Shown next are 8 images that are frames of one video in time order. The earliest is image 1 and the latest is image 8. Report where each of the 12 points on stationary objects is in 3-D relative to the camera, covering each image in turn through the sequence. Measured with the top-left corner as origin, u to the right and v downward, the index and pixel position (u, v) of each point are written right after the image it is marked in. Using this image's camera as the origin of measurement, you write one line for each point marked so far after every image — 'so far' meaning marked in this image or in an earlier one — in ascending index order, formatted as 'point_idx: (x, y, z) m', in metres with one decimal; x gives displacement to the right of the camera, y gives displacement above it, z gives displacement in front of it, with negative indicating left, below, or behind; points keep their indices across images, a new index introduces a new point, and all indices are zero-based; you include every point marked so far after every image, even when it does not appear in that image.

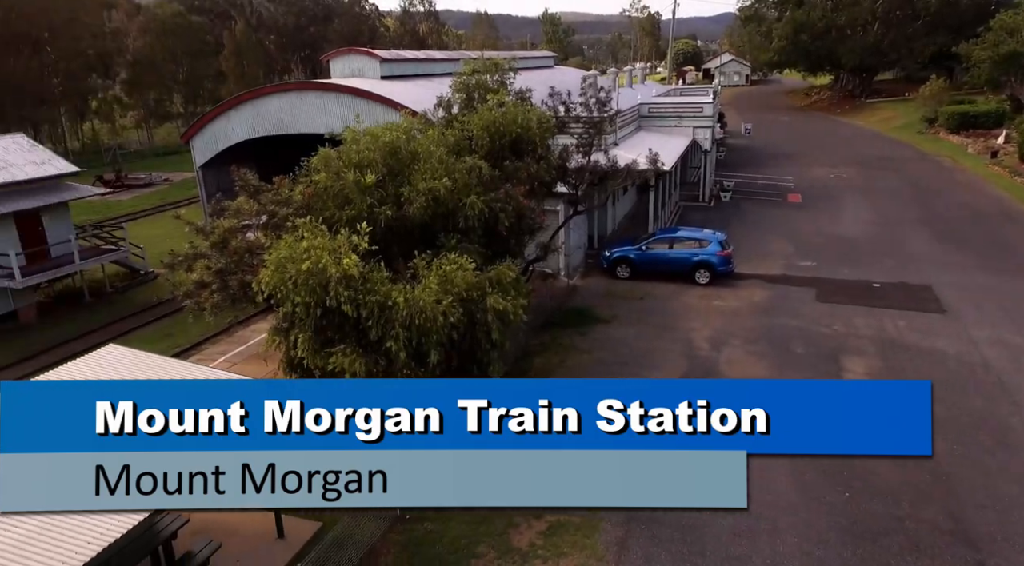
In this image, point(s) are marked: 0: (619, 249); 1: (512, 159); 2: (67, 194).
0: (+2.6, +0.8, +18.4) m
1: (0.0, +2.1, +13.2) m
2: (-11.0, +2.4, +19.5) m
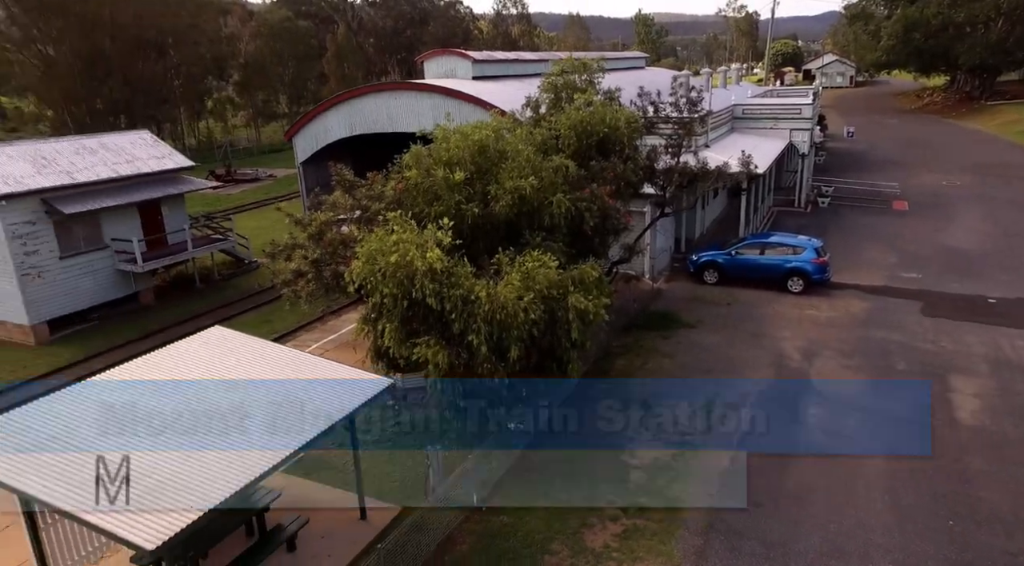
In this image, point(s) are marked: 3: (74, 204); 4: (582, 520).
0: (+4.6, +0.7, +18.0) m
1: (+1.5, +2.1, +13.2) m
2: (-8.7, +2.7, +20.7) m
3: (-10.1, +1.9, +18.0) m
4: (+0.8, -2.9, +9.2) m
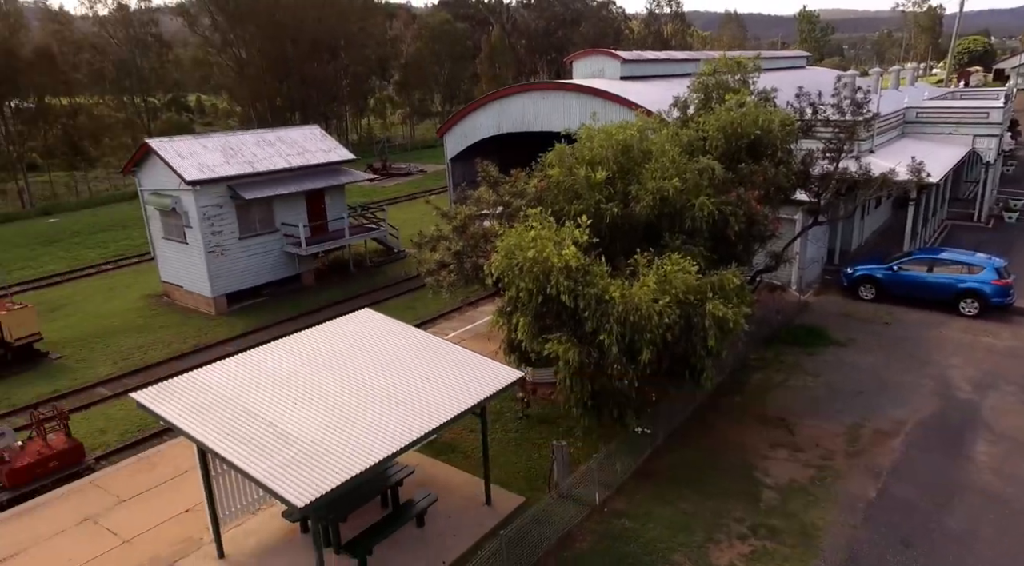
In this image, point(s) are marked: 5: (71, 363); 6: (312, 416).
0: (+7.8, +0.4, +16.9) m
1: (+3.9, +2.0, +12.6) m
2: (-4.7, +3.0, +21.9) m
3: (-6.6, +2.4, +19.5) m
4: (+2.3, -2.9, +8.9) m
5: (-9.4, -1.7, +16.4) m
6: (-2.0, -1.4, +7.7) m
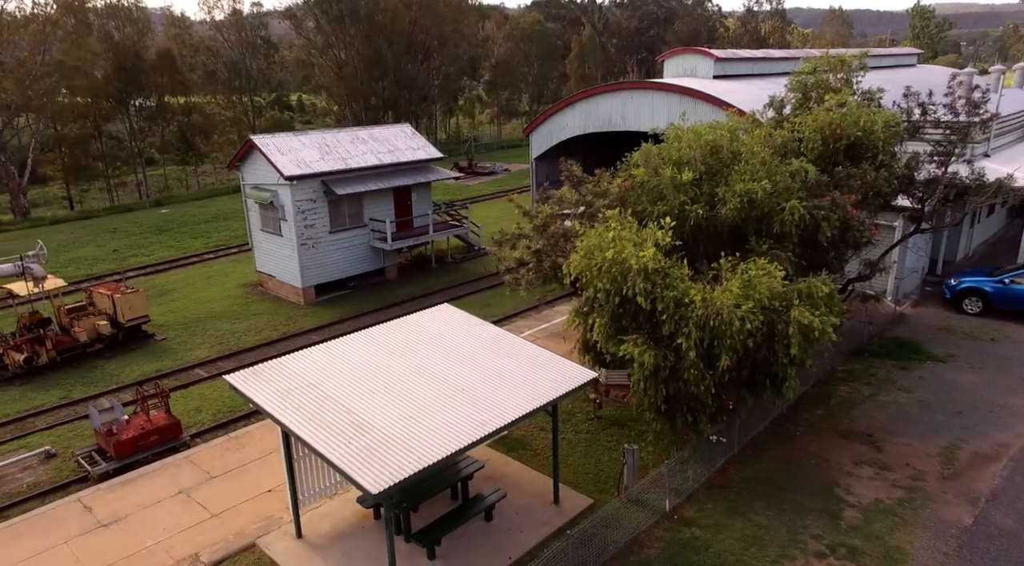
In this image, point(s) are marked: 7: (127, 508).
0: (+9.5, +0.1, +15.9) m
1: (+5.3, +1.9, +12.1) m
2: (-2.3, +3.2, +22.2) m
3: (-4.4, +2.5, +20.1) m
4: (+3.0, -3.0, +8.6) m
5: (-7.7, -1.4, +17.3) m
6: (-1.3, -1.3, +7.9) m
7: (-5.2, -3.0, +10.2) m
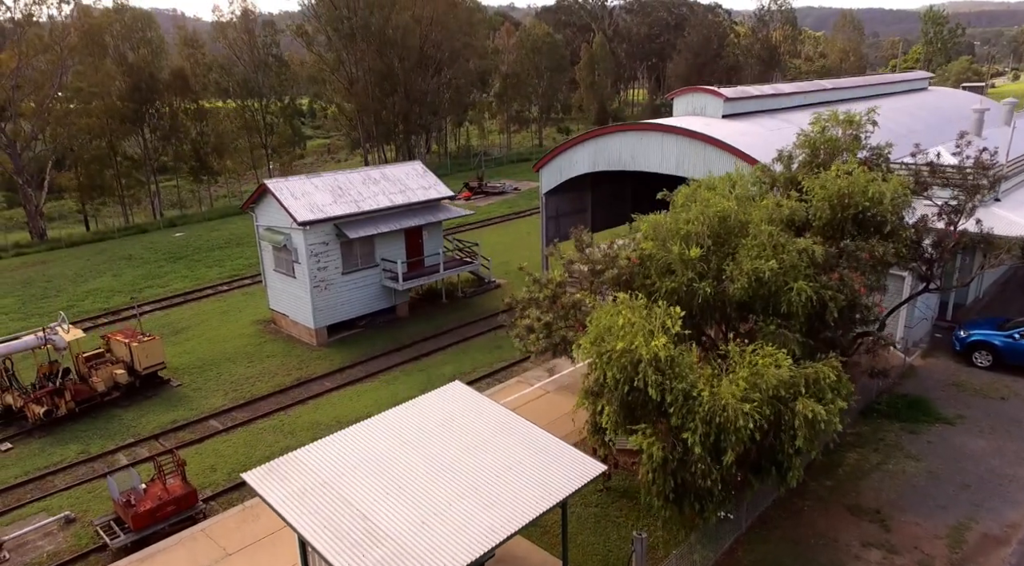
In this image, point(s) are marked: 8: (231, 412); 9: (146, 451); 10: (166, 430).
0: (+9.7, -1.0, +15.9) m
1: (+5.4, +0.8, +12.2) m
2: (-2.0, +2.0, +22.4) m
3: (-4.1, +1.4, +20.3) m
4: (+3.2, -4.1, +8.7) m
5: (-7.4, -2.5, +17.6) m
6: (-1.2, -2.4, +8.1) m
7: (-5.0, -4.1, +10.4) m
8: (-6.0, -2.8, +16.4) m
9: (-7.1, -3.2, +14.8) m
10: (-7.0, -3.0, +15.5) m
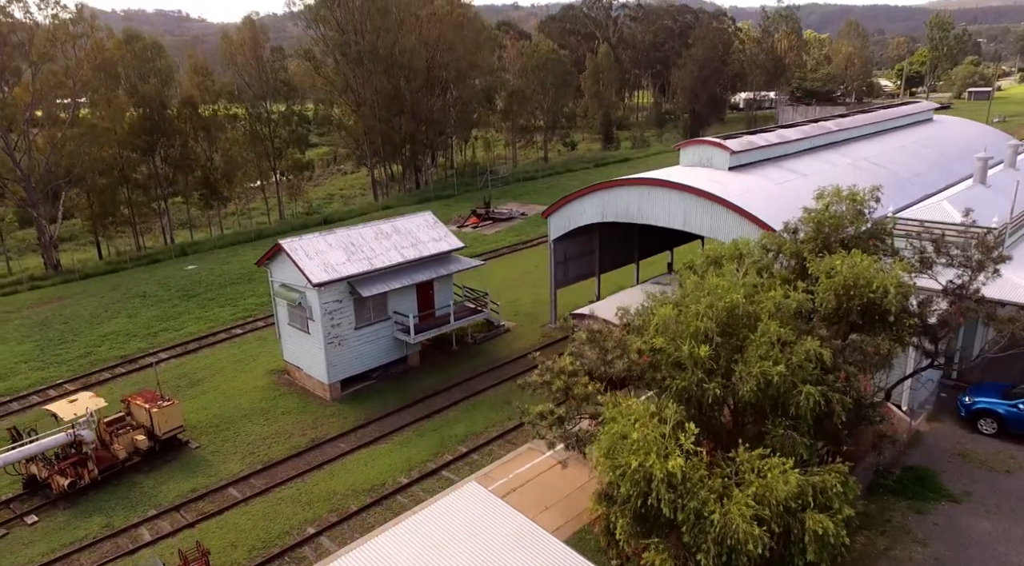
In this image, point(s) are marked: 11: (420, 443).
0: (+10.0, -2.4, +16.1) m
1: (+5.7, -0.7, +12.5) m
2: (-1.7, +0.5, +22.8) m
3: (-3.8, -0.1, +20.7) m
4: (+3.4, -5.5, +8.9) m
5: (-7.1, -4.0, +17.9) m
6: (-1.0, -3.8, +8.4) m
7: (-4.8, -5.6, +10.8) m
8: (-5.8, -4.3, +16.8) m
9: (-6.8, -4.8, +15.1) m
10: (-6.8, -4.5, +15.9) m
11: (-2.2, -3.8, +18.3) m
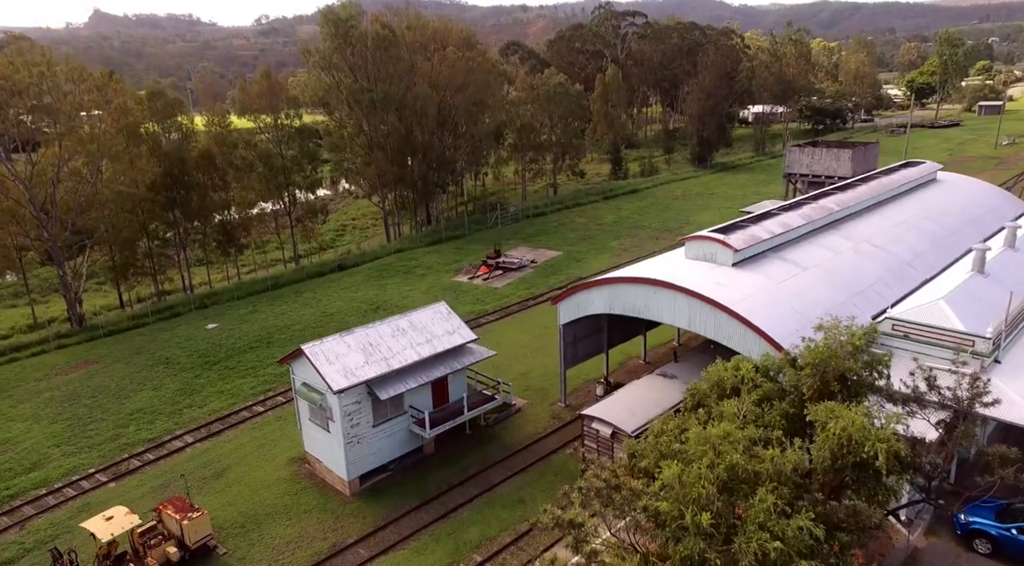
0: (+10.2, -5.2, +16.8) m
1: (+5.9, -3.4, +13.2) m
2: (-1.3, -2.3, +23.6) m
3: (-3.5, -3.0, +21.6) m
4: (+3.6, -8.2, +9.7) m
5: (-6.8, -6.9, +18.8) m
6: (-0.8, -6.5, +9.2) m
7: (-4.6, -8.4, +11.6) m
8: (-5.5, -7.1, +17.6) m
9: (-6.6, -7.6, +16.0) m
10: (-6.5, -7.4, +16.8) m
11: (-1.9, -6.7, +19.1) m
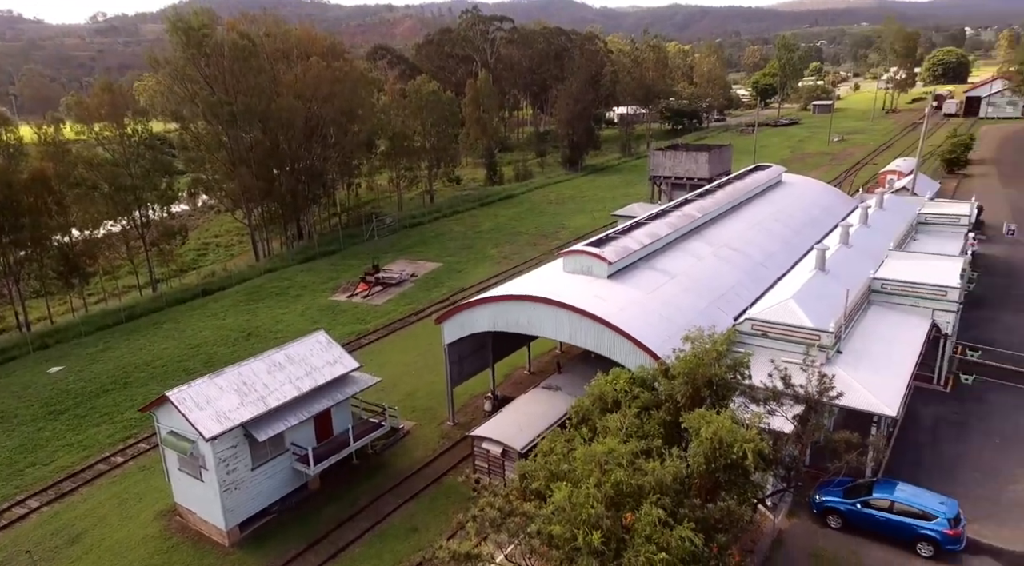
0: (+7.9, -5.2, +17.6) m
1: (+4.0, -3.6, +13.4) m
2: (-4.7, -3.1, +22.6) m
3: (-6.5, -3.8, +20.2) m
4: (+2.6, -8.6, +9.5) m
5: (-9.1, -7.9, +17.0) m
6: (-1.7, -7.1, +8.4) m
7: (-5.7, -9.2, +10.2) m
8: (-7.6, -8.1, +16.0) m
9: (-8.4, -8.6, +14.2) m
10: (-8.5, -8.3, +15.0) m
11: (-4.3, -7.4, +18.0) m
